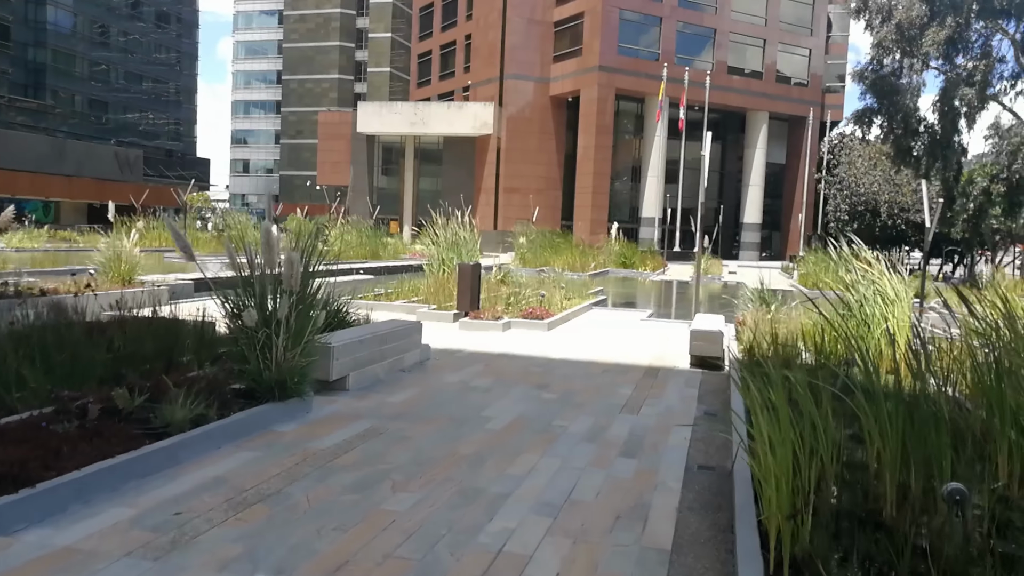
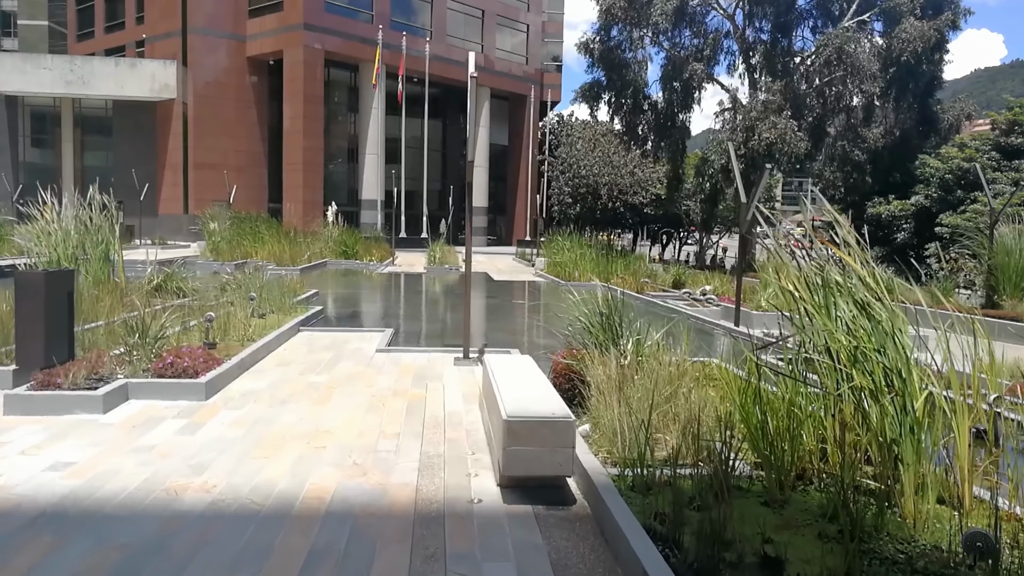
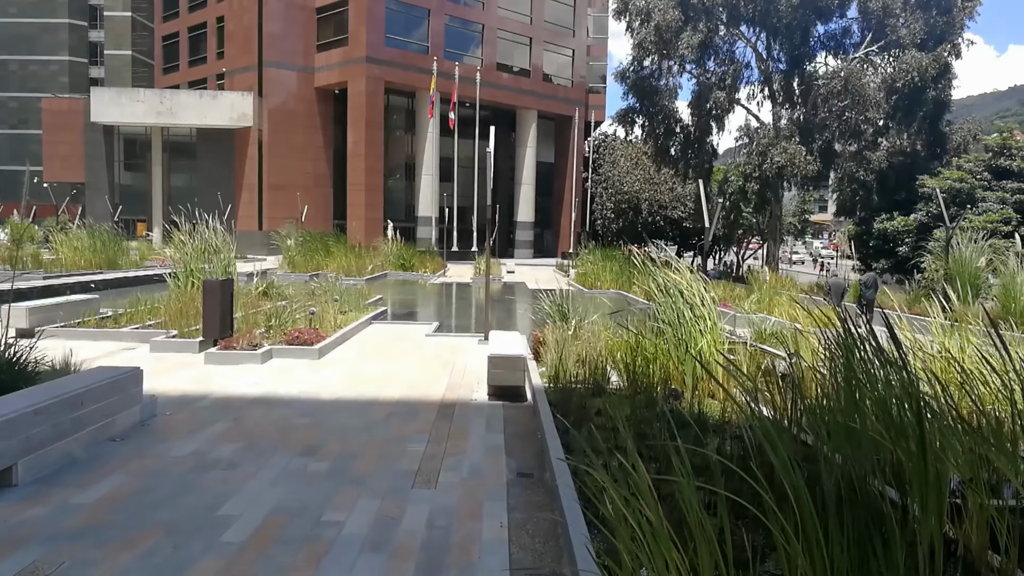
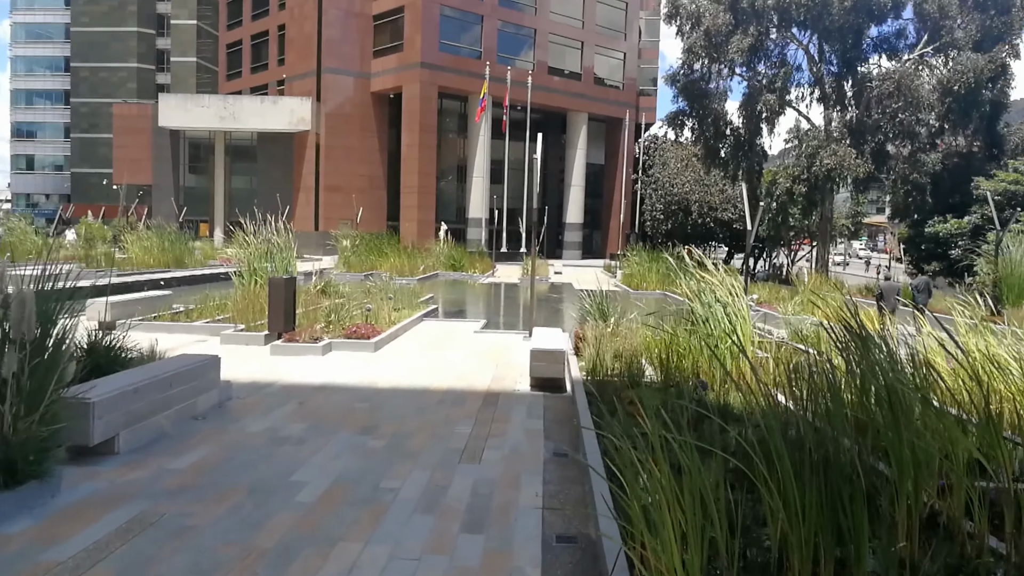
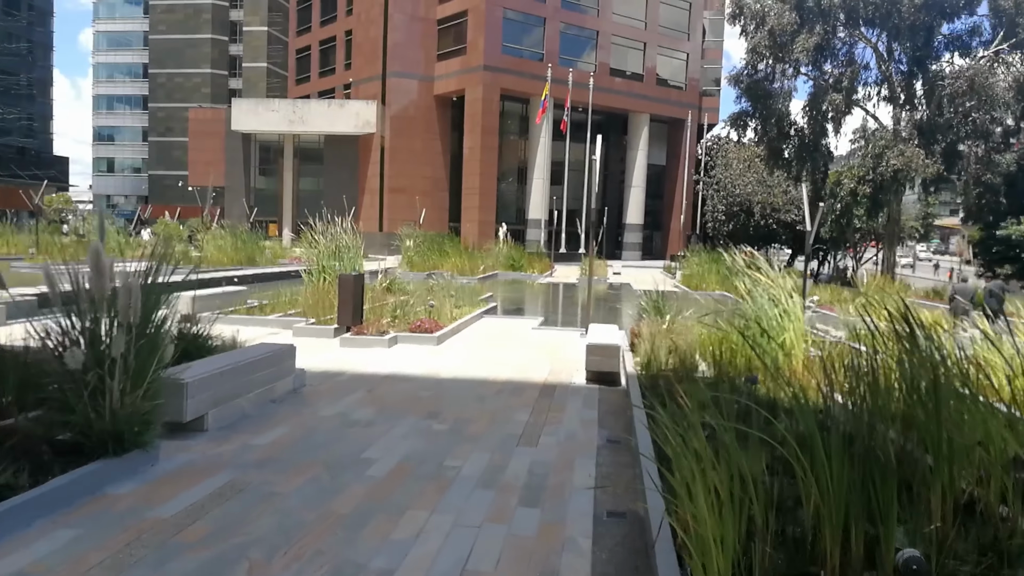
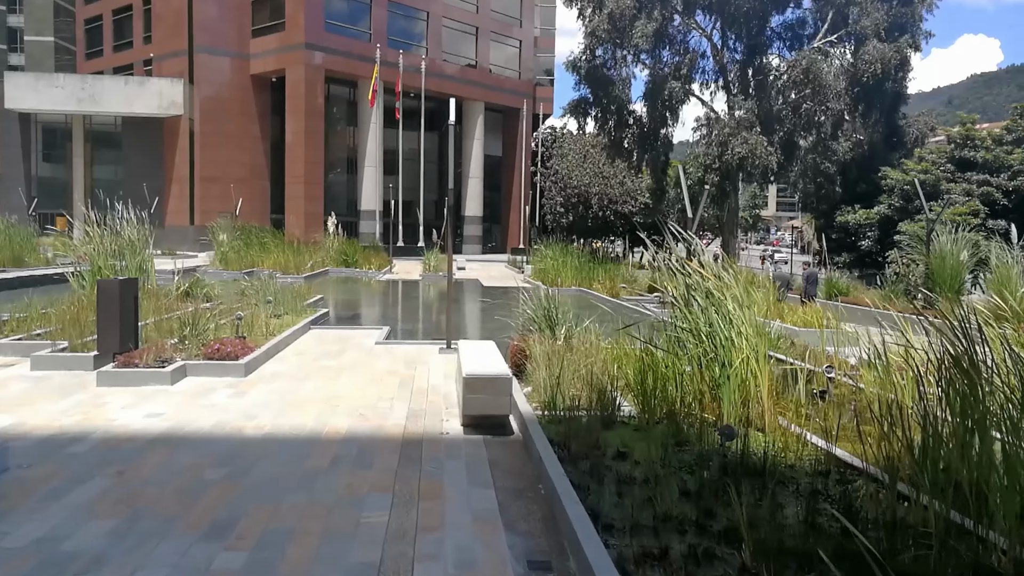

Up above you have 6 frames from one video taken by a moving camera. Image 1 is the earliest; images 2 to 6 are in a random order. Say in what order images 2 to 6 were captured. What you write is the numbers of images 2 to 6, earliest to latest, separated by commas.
5, 4, 3, 6, 2
